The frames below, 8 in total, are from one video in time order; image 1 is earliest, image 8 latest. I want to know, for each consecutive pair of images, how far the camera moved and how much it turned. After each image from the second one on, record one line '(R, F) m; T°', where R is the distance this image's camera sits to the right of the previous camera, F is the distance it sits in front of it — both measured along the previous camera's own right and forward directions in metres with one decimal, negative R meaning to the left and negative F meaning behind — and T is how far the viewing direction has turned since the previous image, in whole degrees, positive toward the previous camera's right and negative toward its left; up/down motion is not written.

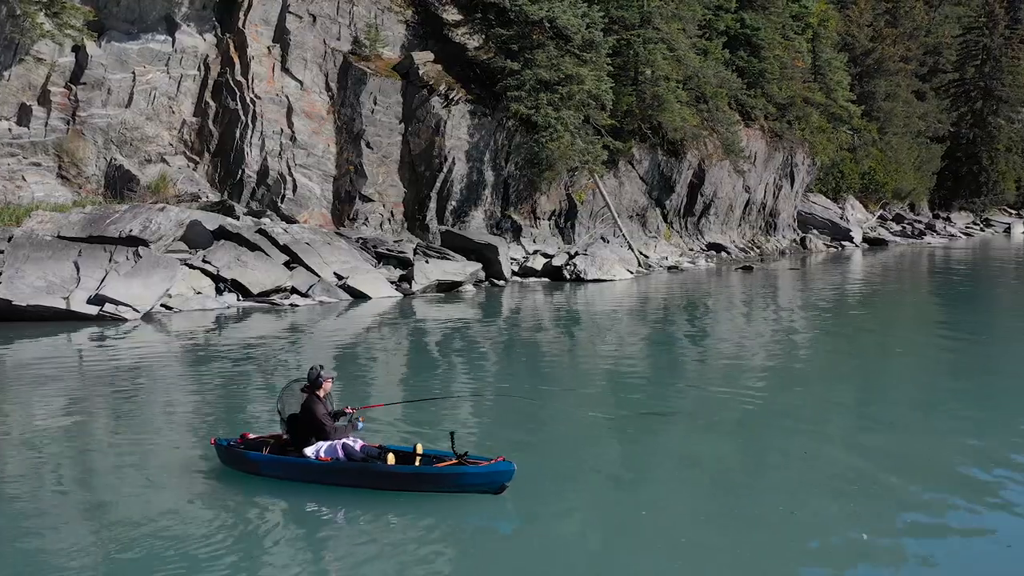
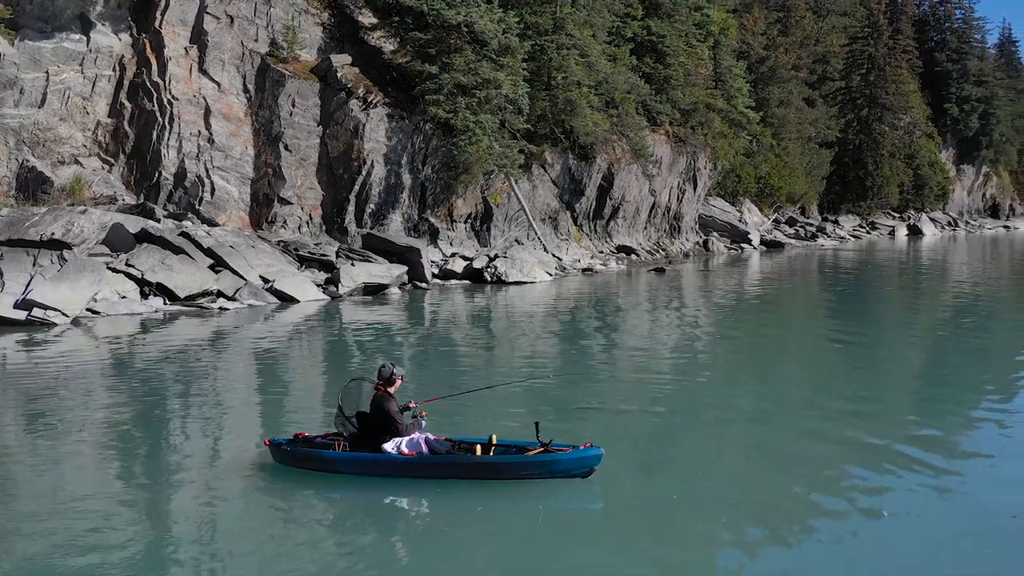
(-0.2, -0.3) m; +6°
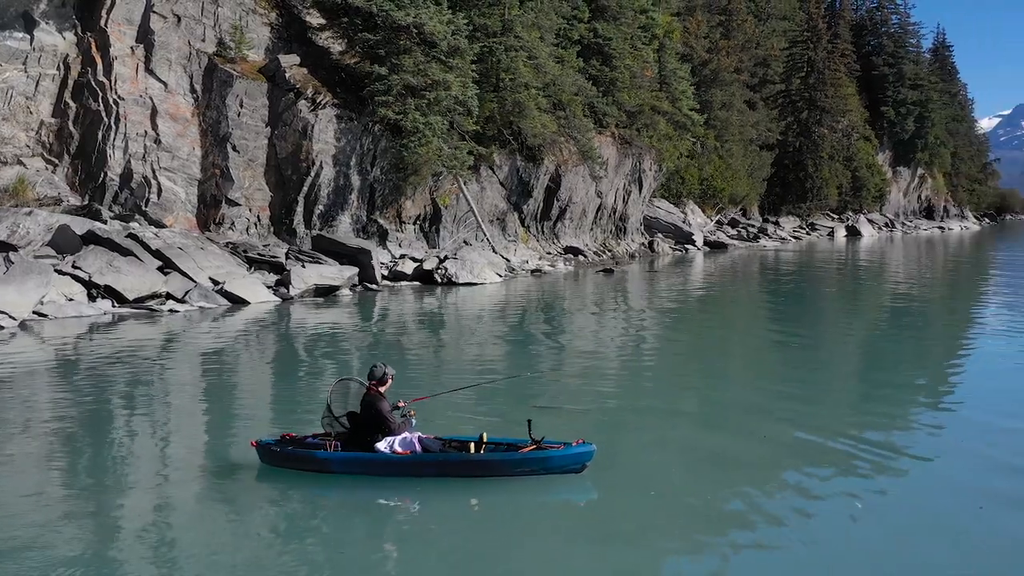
(-0.1, -0.2) m; +4°
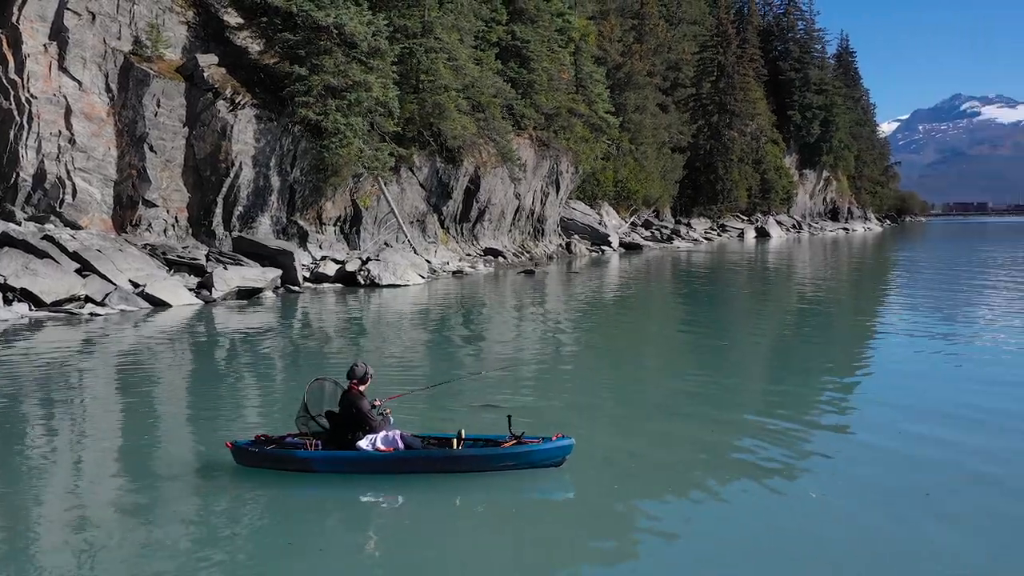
(-0.1, -0.3) m; +6°
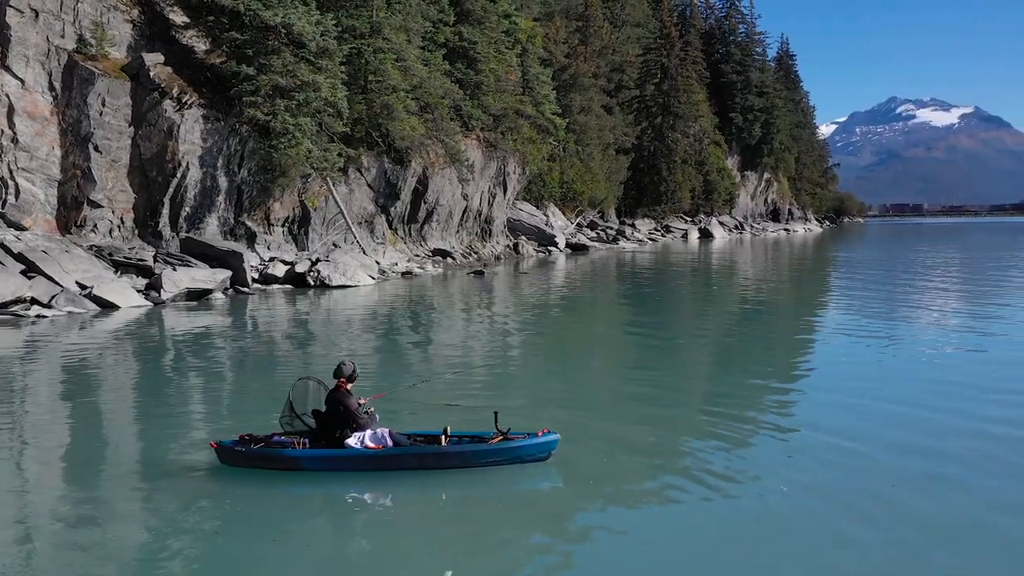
(-0.1, -0.3) m; +4°
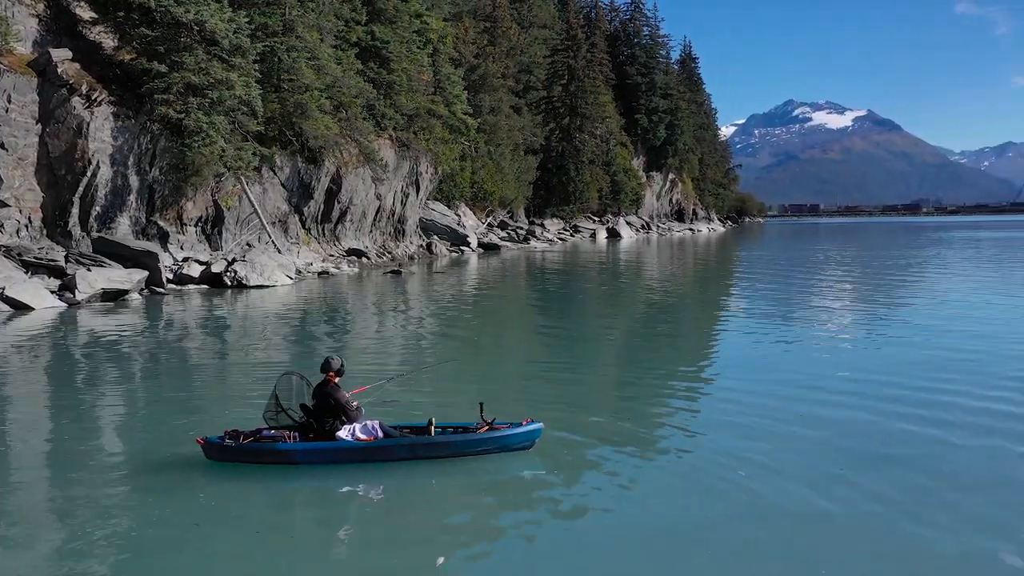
(-0.2, -0.5) m; +6°
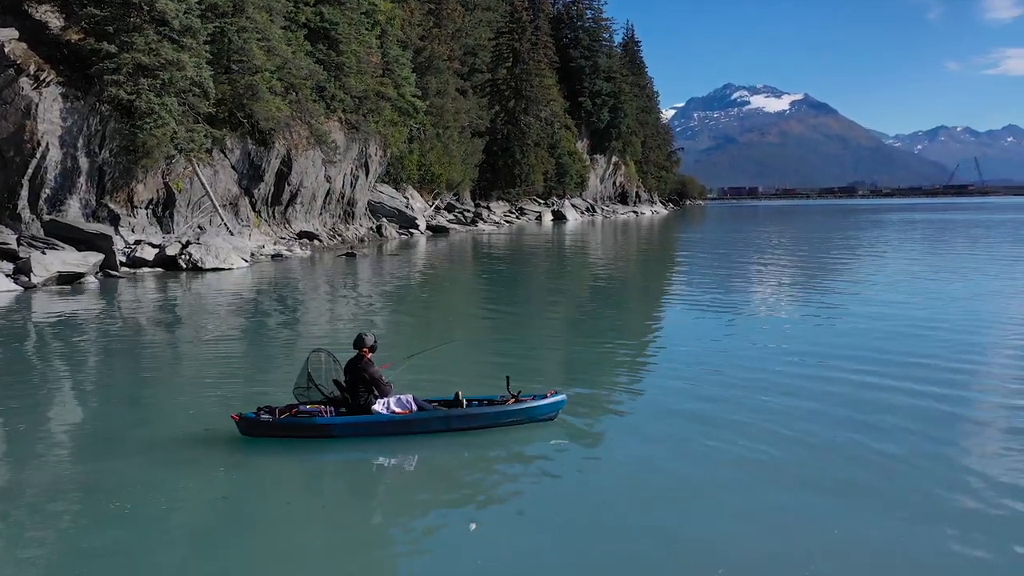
(-0.2, -0.5) m; +4°
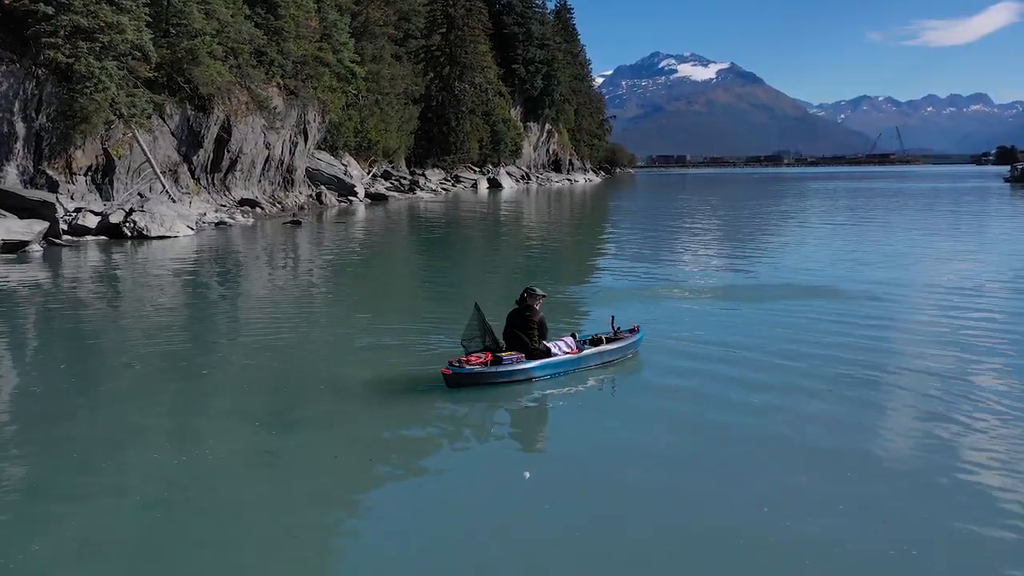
(-0.2, -0.5) m; +4°
